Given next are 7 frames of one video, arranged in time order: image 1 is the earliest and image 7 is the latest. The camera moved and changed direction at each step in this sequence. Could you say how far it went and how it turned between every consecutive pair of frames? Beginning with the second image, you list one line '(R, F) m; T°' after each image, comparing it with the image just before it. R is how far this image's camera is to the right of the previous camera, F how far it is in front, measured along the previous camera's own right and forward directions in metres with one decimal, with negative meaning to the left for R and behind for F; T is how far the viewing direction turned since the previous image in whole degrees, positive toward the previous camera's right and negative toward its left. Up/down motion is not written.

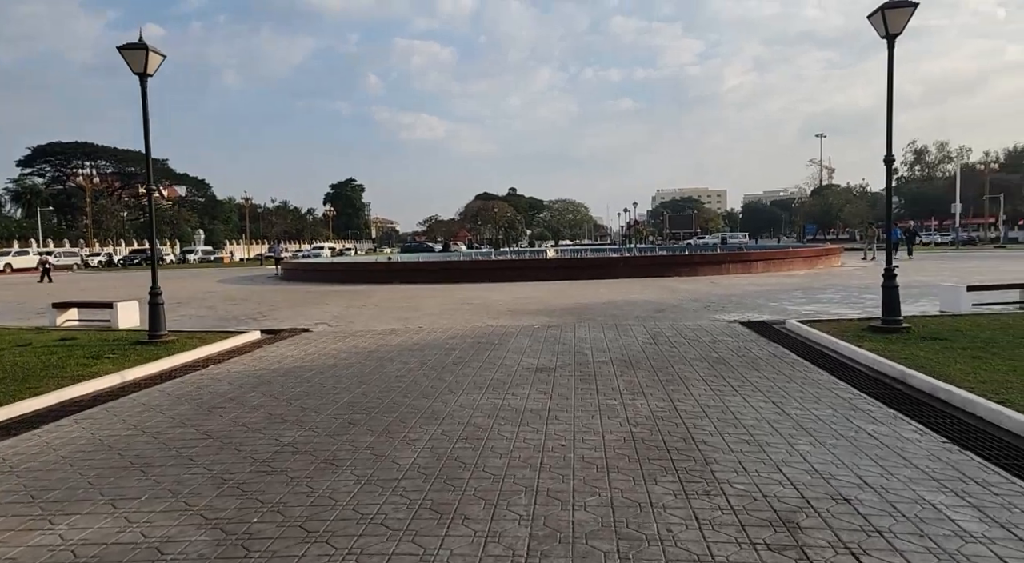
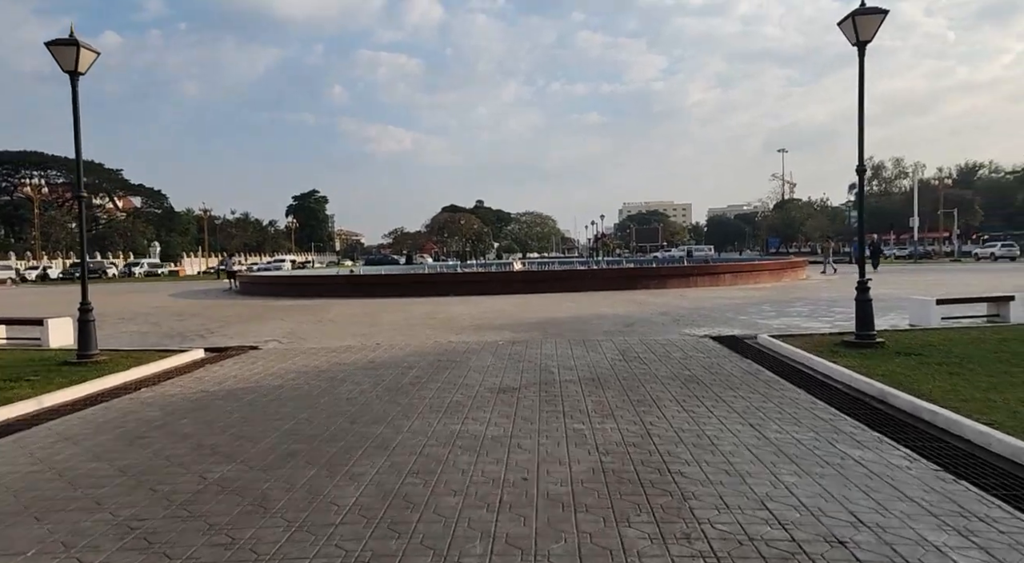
(+0.1, +0.5) m; +3°
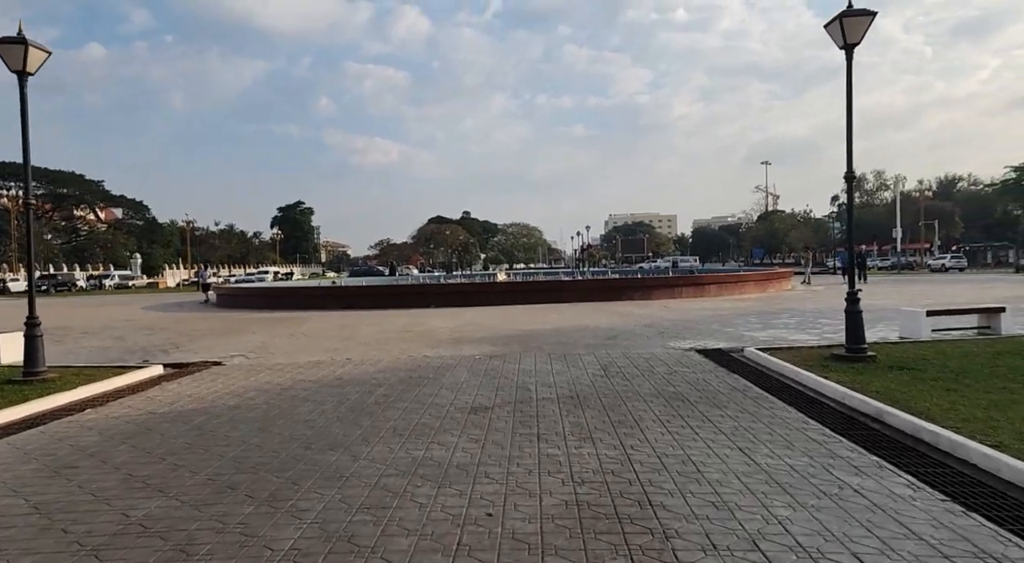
(+0.1, +0.4) m; +1°
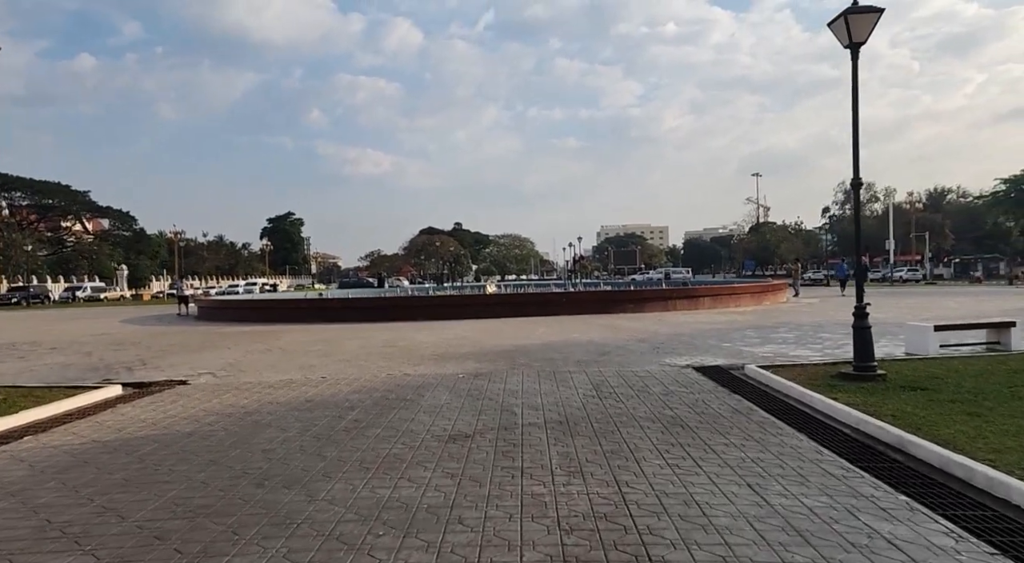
(+0.1, +0.6) m; +1°
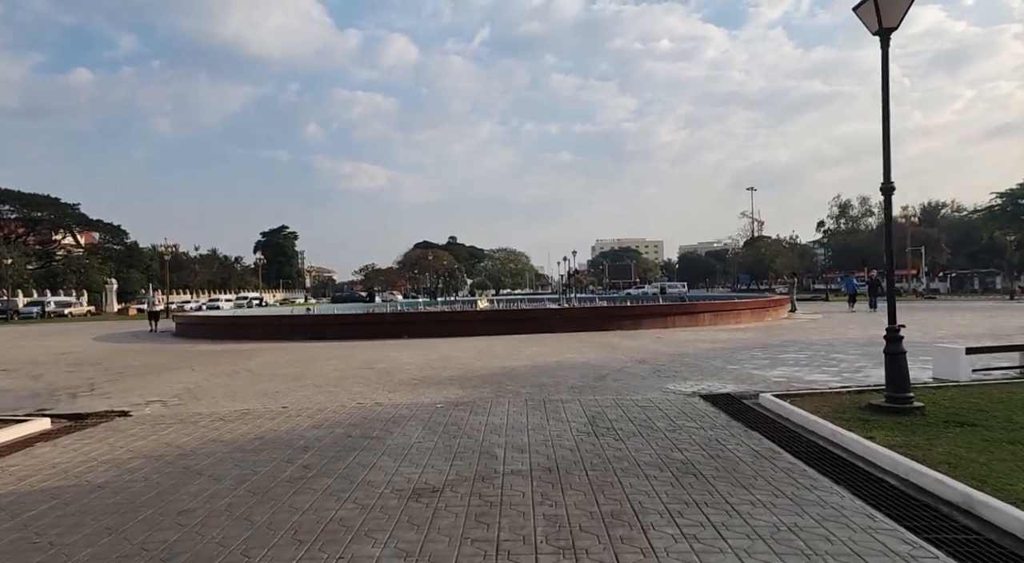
(+0.1, +1.0) m; 0°
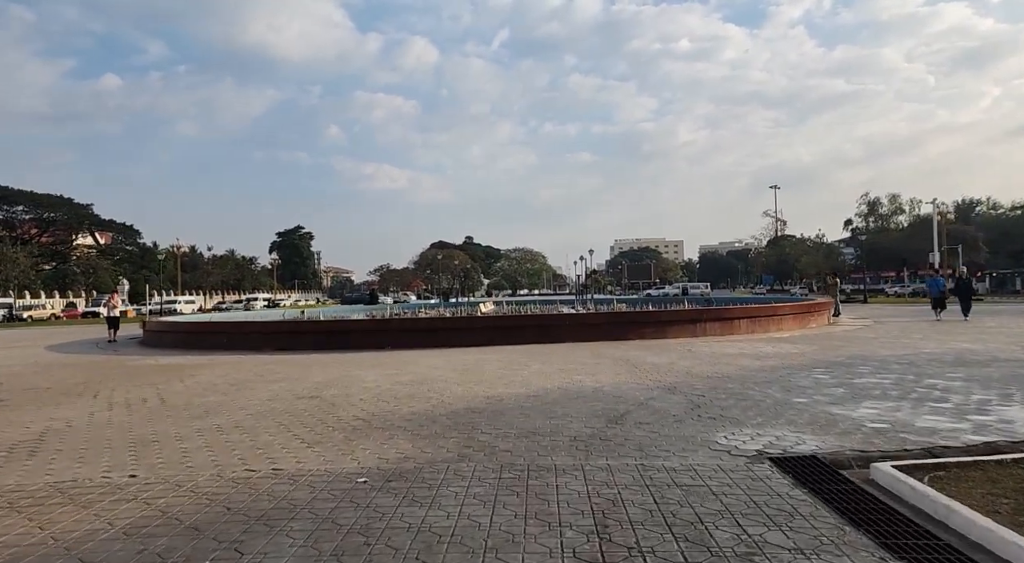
(+0.4, +3.1) m; -2°
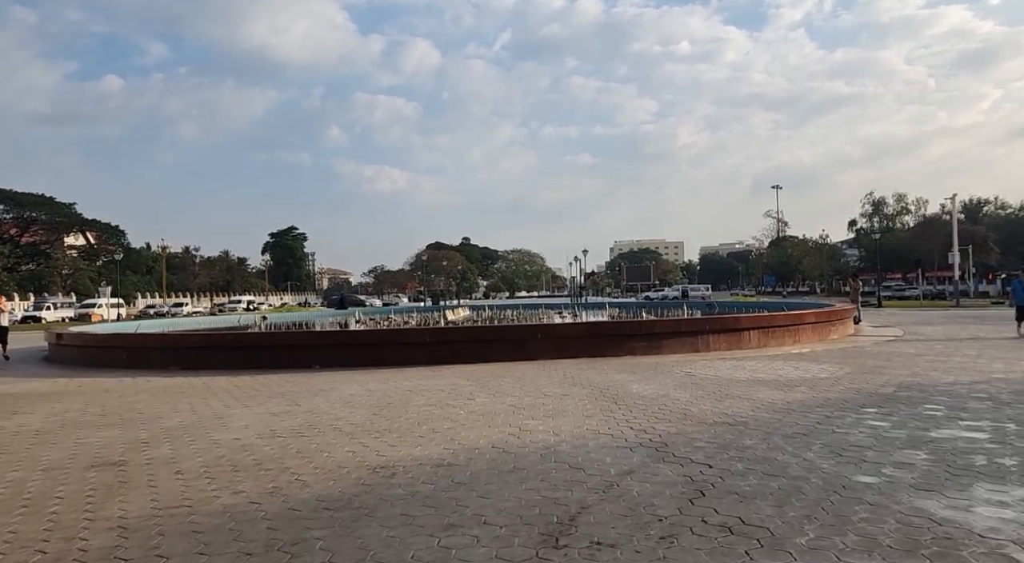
(+0.9, +3.3) m; 0°
